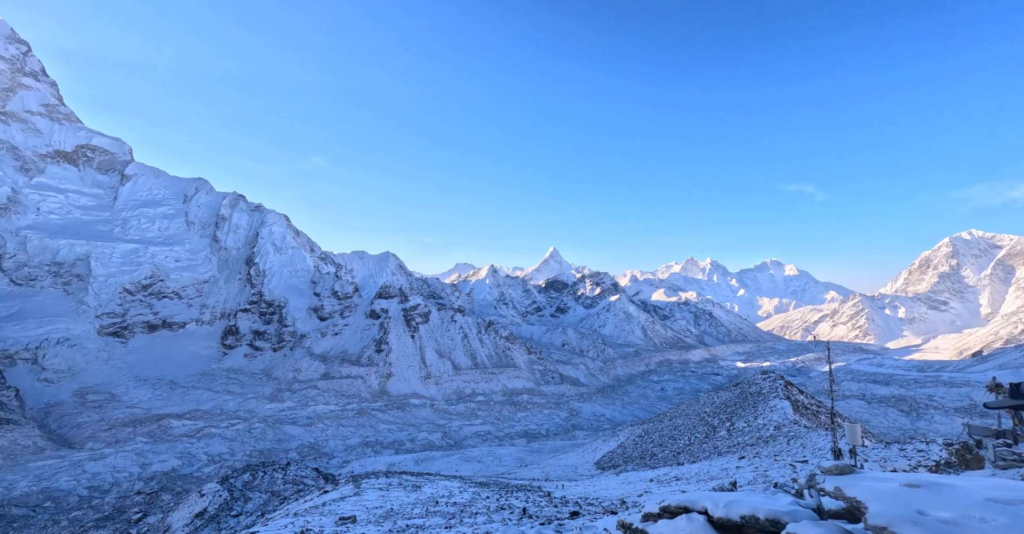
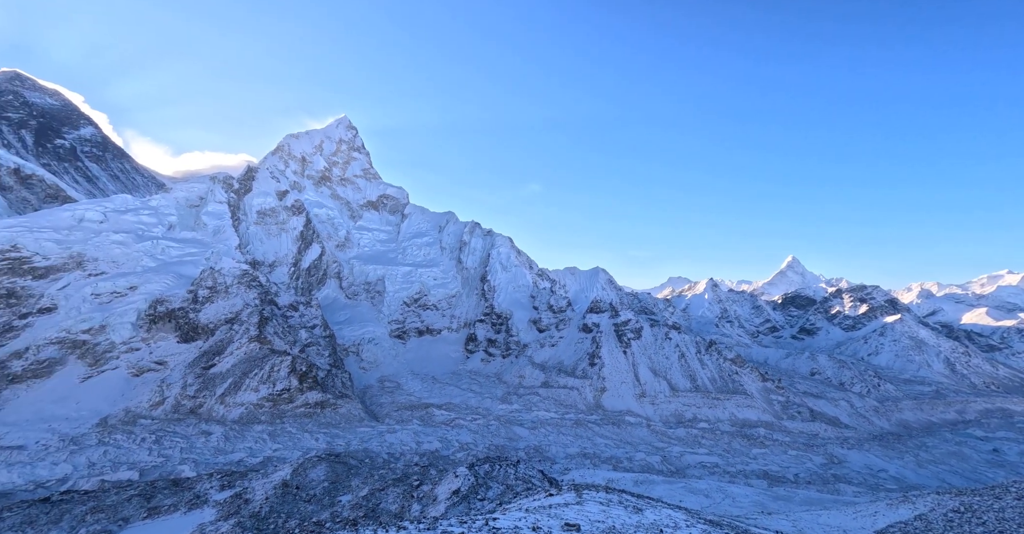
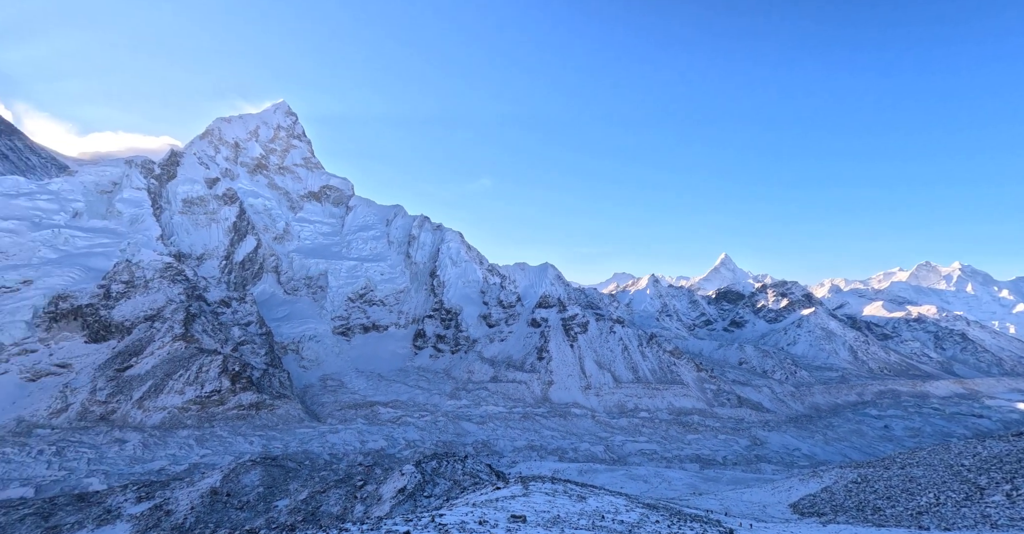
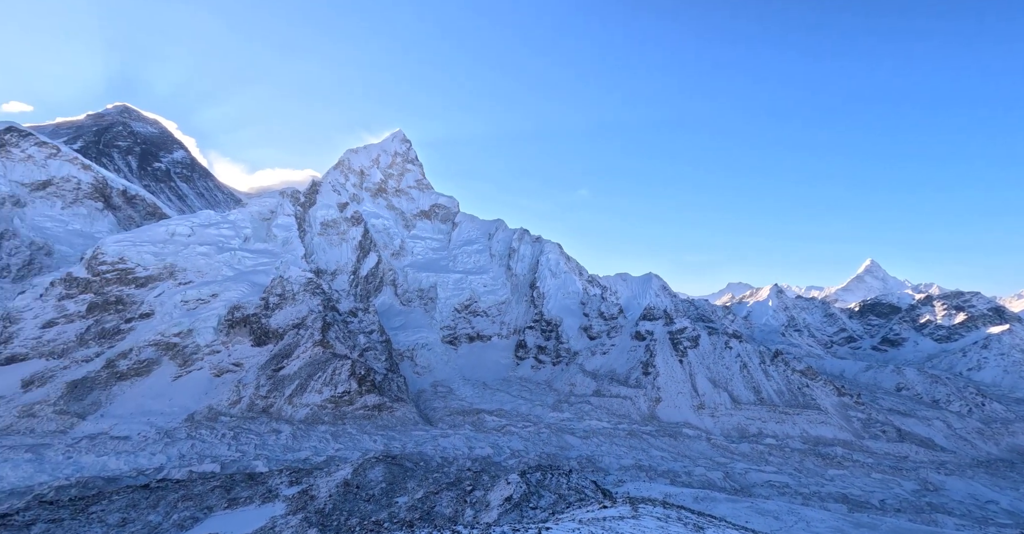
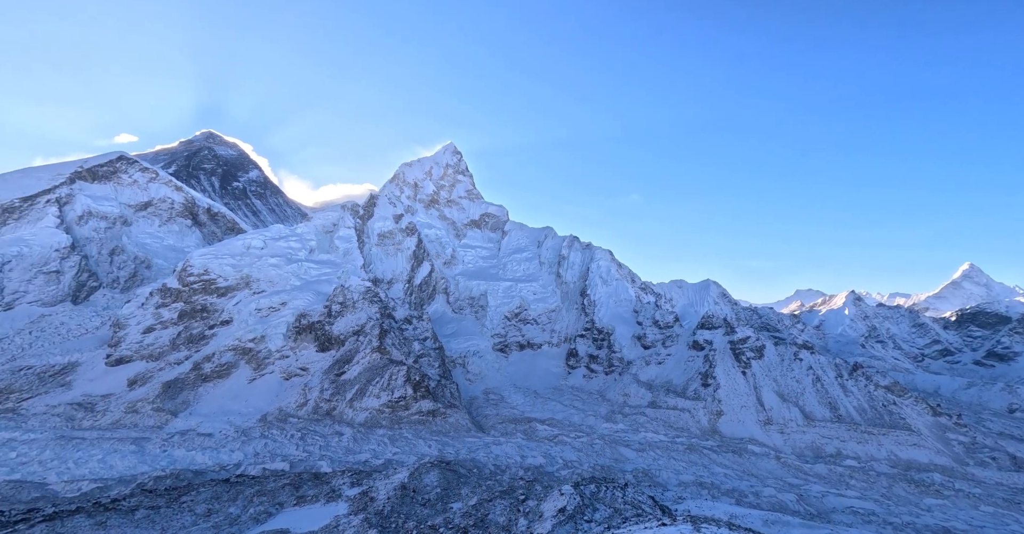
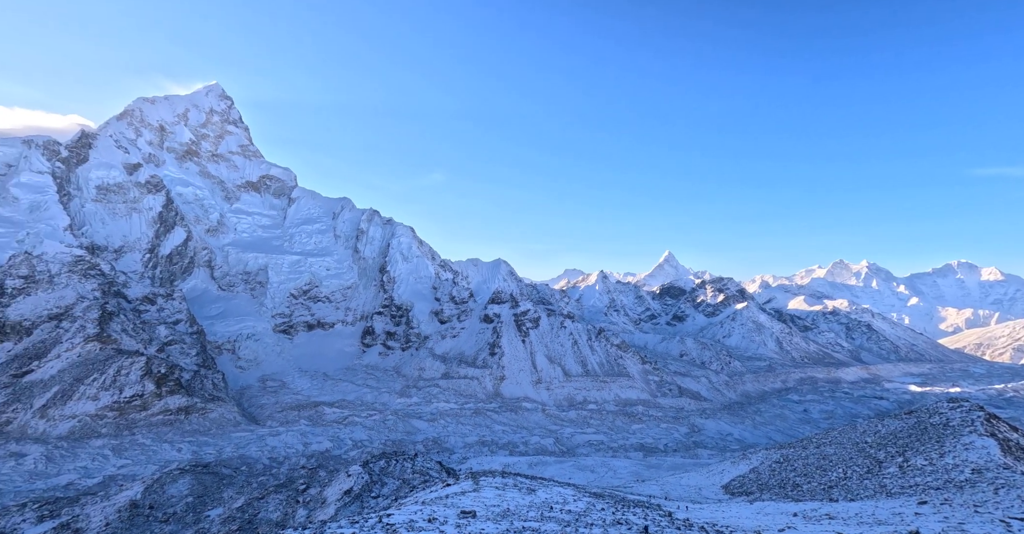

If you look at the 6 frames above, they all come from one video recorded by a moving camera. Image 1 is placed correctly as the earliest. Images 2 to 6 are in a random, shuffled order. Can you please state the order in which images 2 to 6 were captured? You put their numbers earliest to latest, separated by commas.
6, 3, 2, 4, 5
